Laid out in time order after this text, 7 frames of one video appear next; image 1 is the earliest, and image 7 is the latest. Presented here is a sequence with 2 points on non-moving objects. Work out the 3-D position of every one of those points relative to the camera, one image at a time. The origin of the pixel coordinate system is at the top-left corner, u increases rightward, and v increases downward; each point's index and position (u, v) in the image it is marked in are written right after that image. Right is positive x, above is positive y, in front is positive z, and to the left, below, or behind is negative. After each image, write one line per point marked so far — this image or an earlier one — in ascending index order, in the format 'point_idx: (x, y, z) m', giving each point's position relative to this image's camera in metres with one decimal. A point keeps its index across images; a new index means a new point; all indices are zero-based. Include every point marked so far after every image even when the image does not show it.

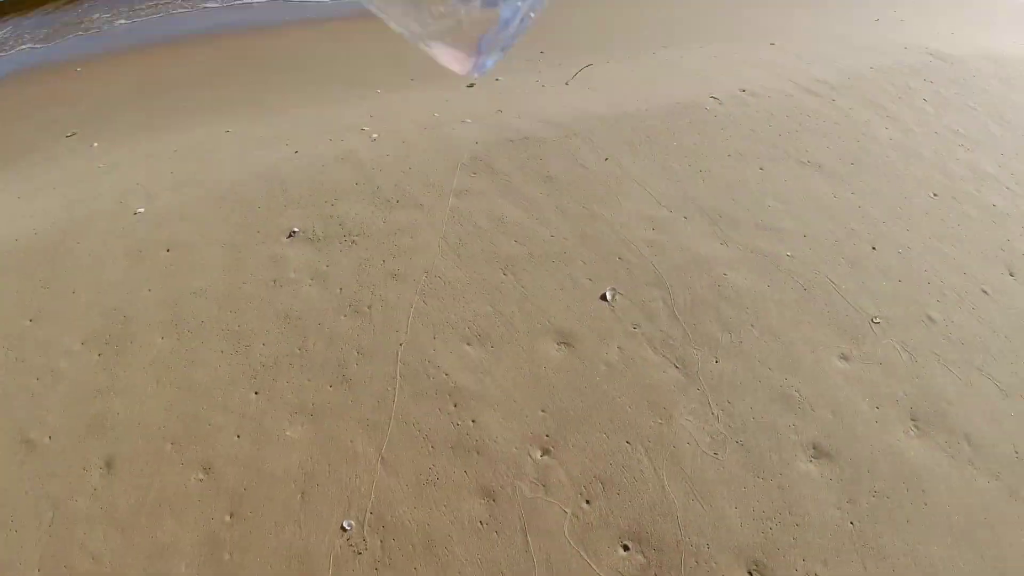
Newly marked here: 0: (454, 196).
0: (-0.3, +0.5, +2.7) m
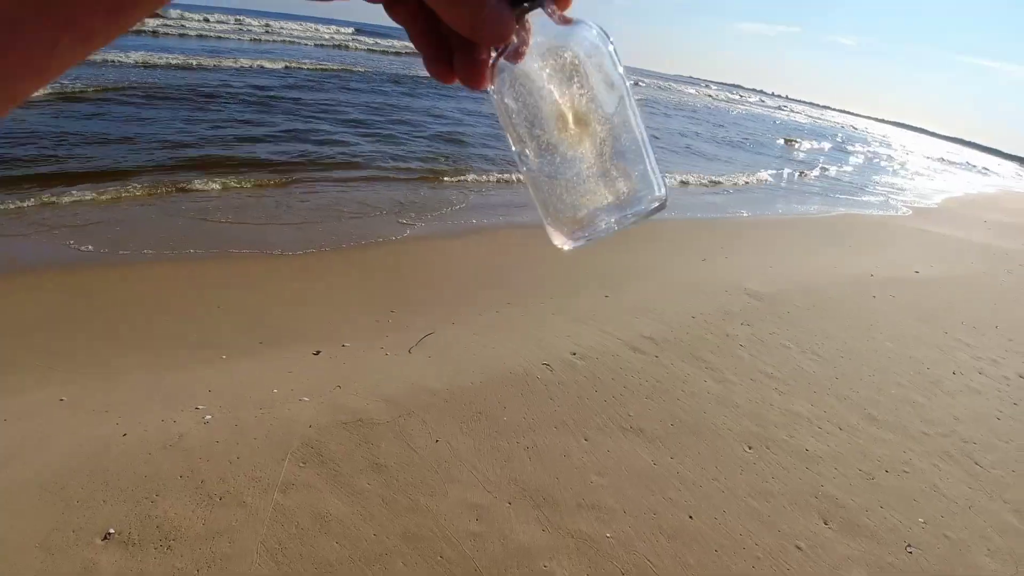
0: (-1.1, -1.0, +2.7) m
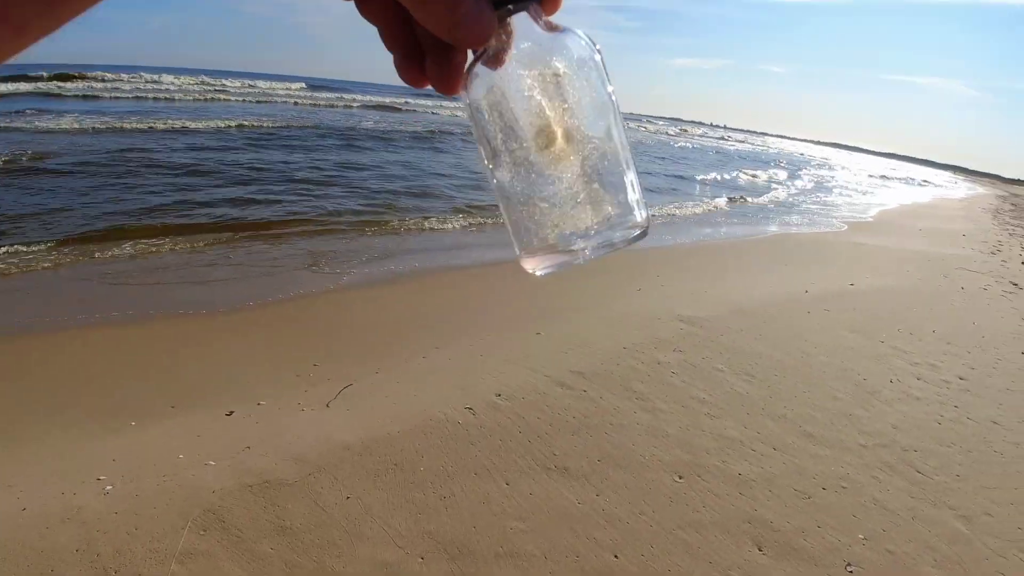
0: (-1.5, -1.3, +2.6) m
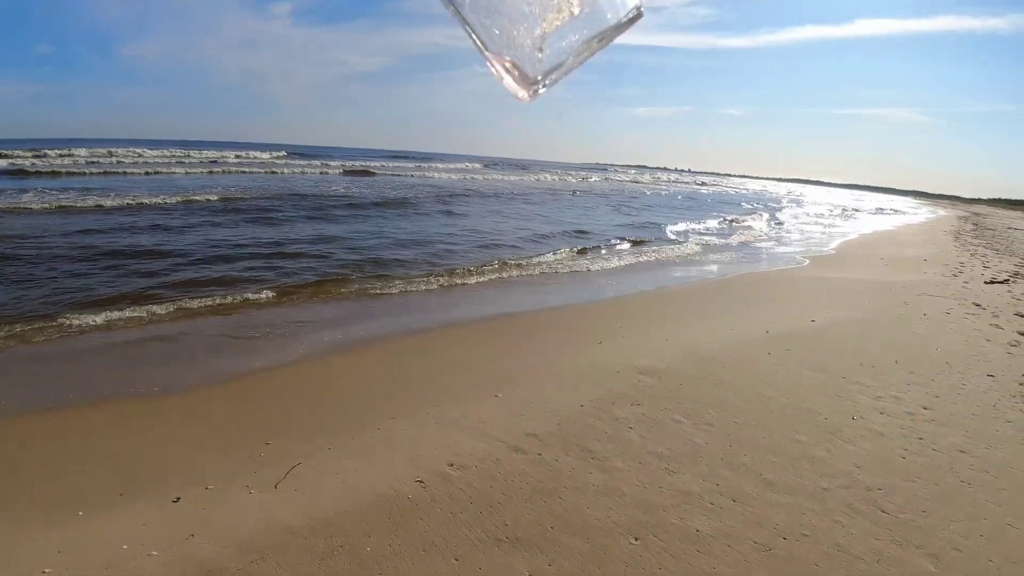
0: (-1.8, -1.7, +2.4) m
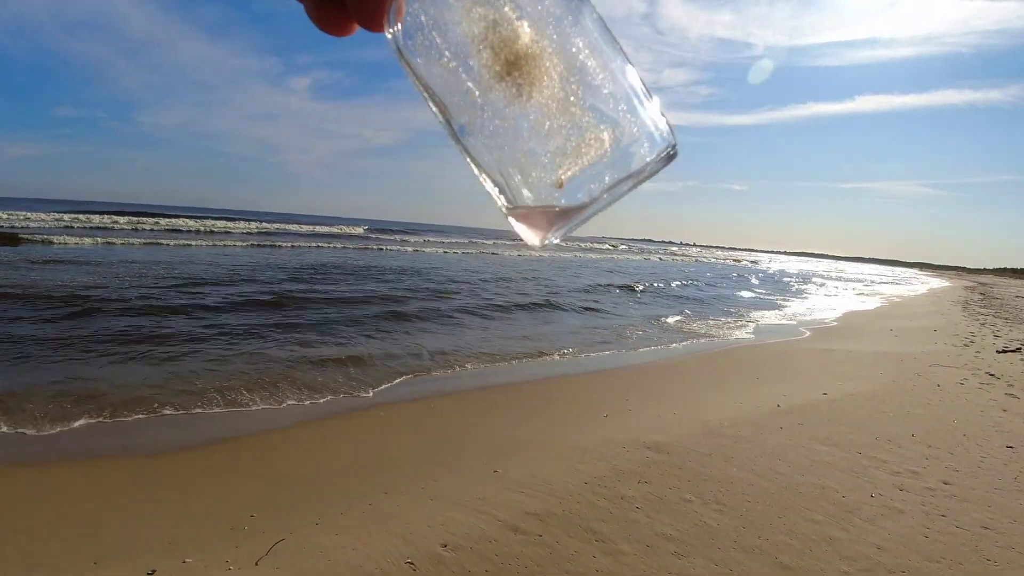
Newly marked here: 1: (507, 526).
0: (-1.8, -2.0, +2.2) m
1: (0.0, -1.4, +3.5) m
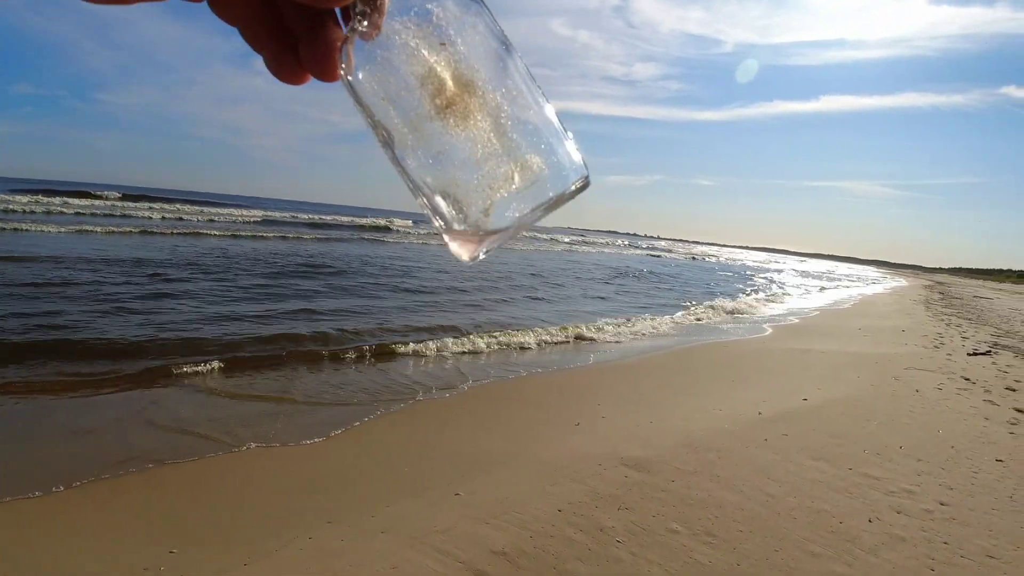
0: (-1.9, -2.0, +1.6) m
1: (-0.2, -1.5, +2.9) m
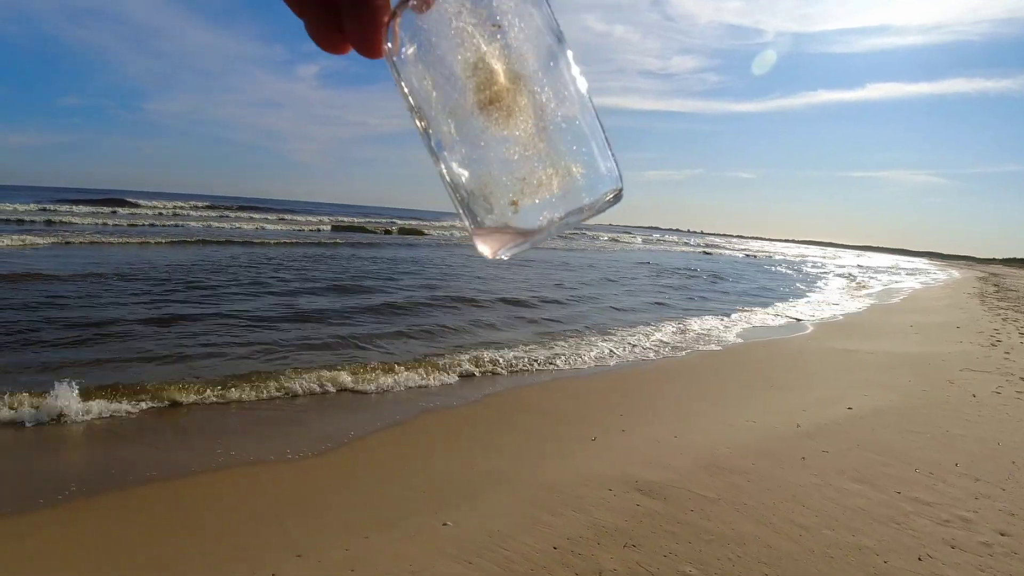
0: (-2.1, -2.1, +1.3) m
1: (-0.3, -1.5, +2.5) m
